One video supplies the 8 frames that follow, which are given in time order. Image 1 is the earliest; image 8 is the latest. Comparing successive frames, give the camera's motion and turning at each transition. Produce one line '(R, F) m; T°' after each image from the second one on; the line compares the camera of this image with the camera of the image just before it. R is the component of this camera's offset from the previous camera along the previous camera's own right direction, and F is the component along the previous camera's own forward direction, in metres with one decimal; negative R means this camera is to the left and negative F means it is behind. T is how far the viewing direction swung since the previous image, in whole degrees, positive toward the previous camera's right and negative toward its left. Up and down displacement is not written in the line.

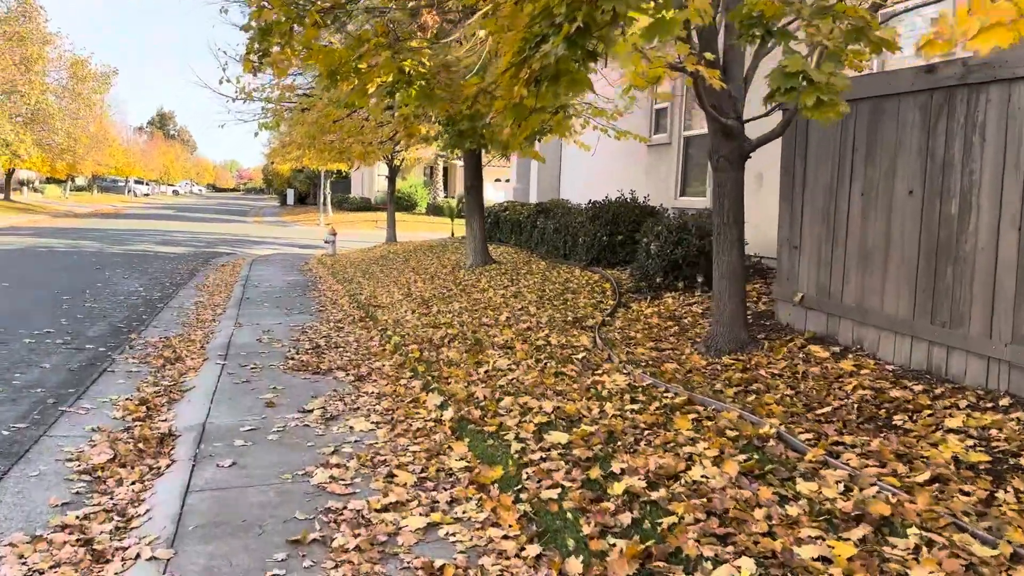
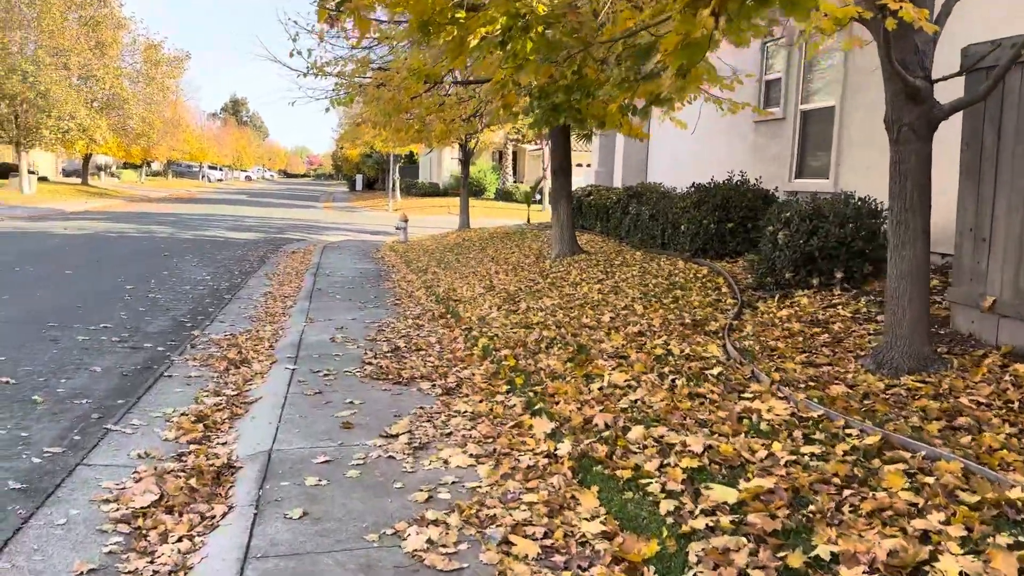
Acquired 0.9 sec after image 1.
(-0.4, +1.1) m; -4°
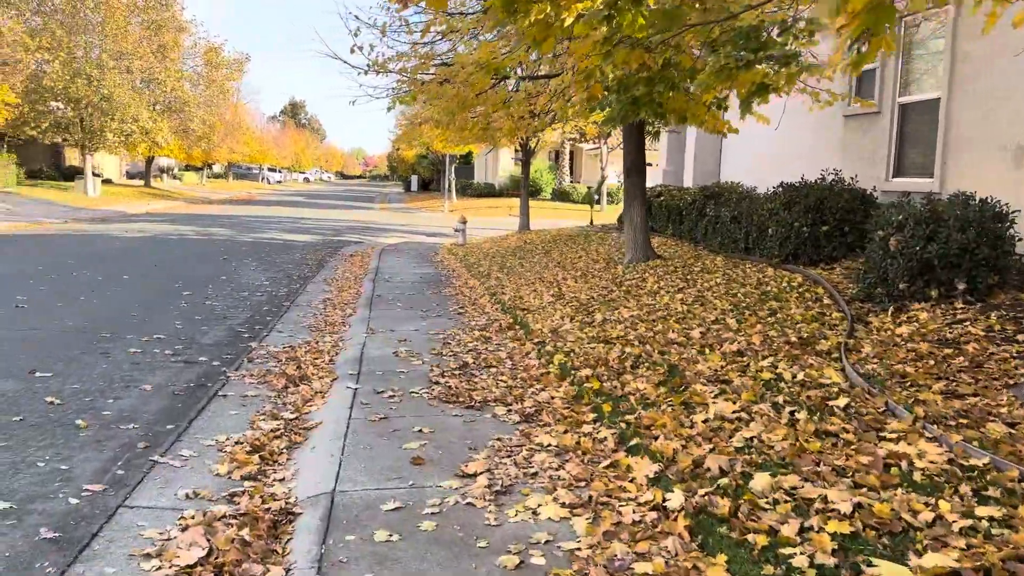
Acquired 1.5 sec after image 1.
(-0.2, +0.6) m; -4°
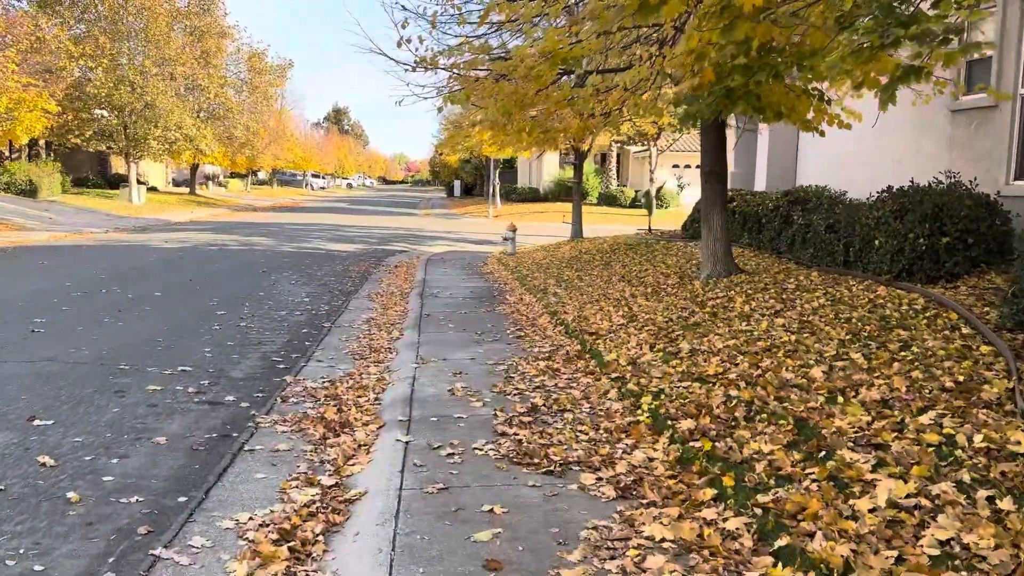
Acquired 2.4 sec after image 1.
(-0.3, +1.0) m; -3°
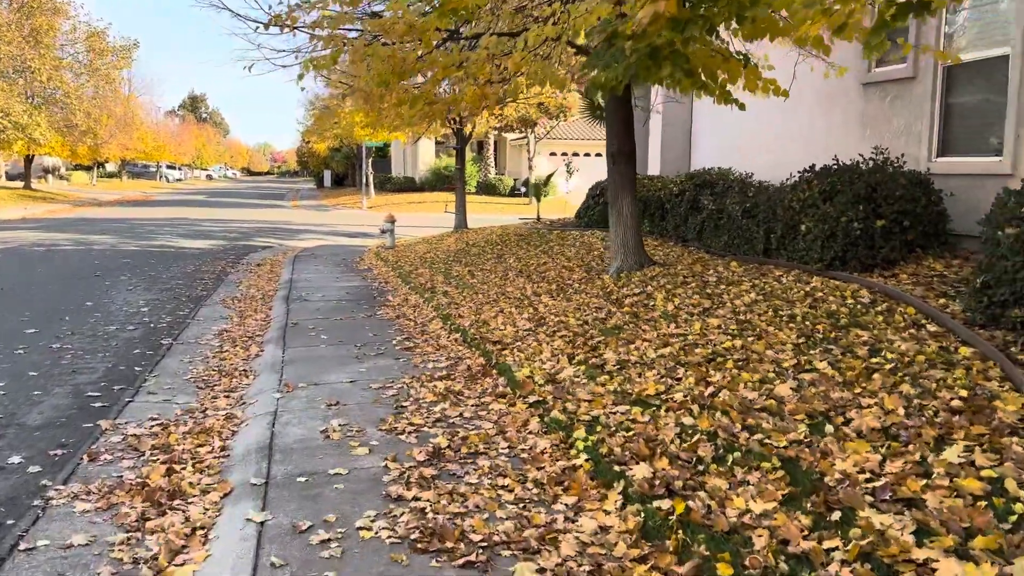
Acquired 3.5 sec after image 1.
(-0.1, +1.3) m; +9°
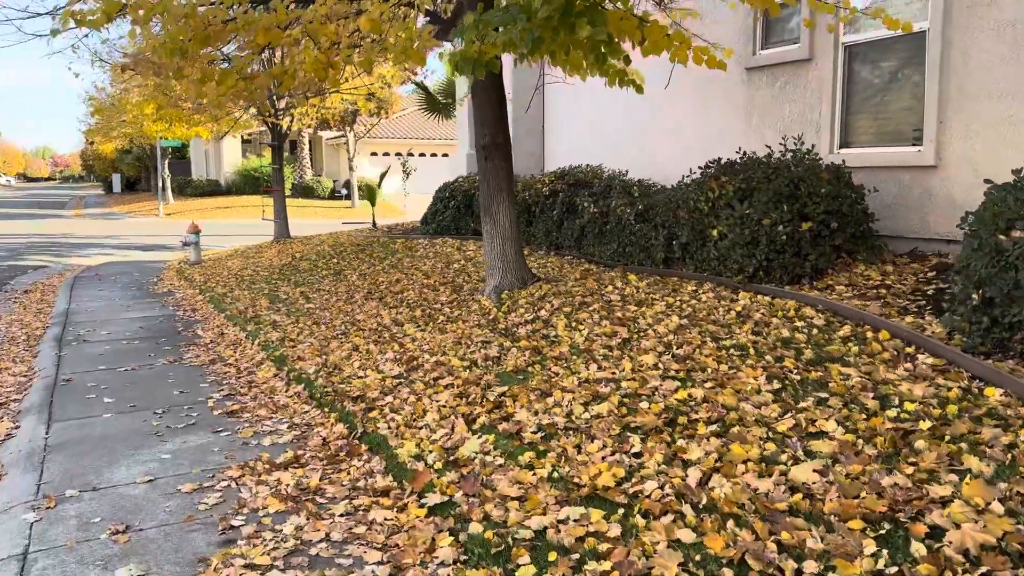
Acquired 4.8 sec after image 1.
(-0.3, +1.6) m; +12°
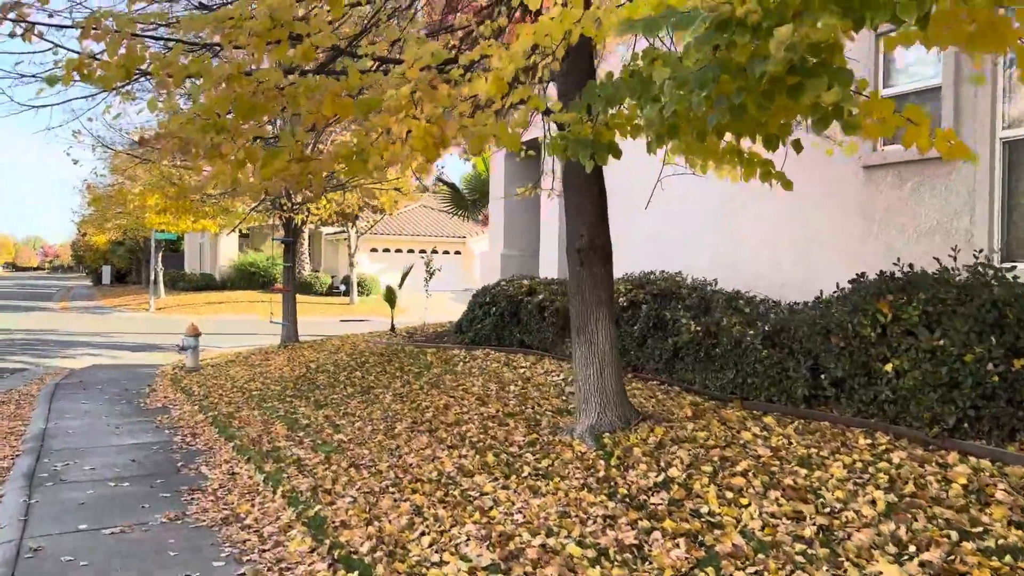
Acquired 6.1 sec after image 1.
(-0.7, +1.4) m; +1°
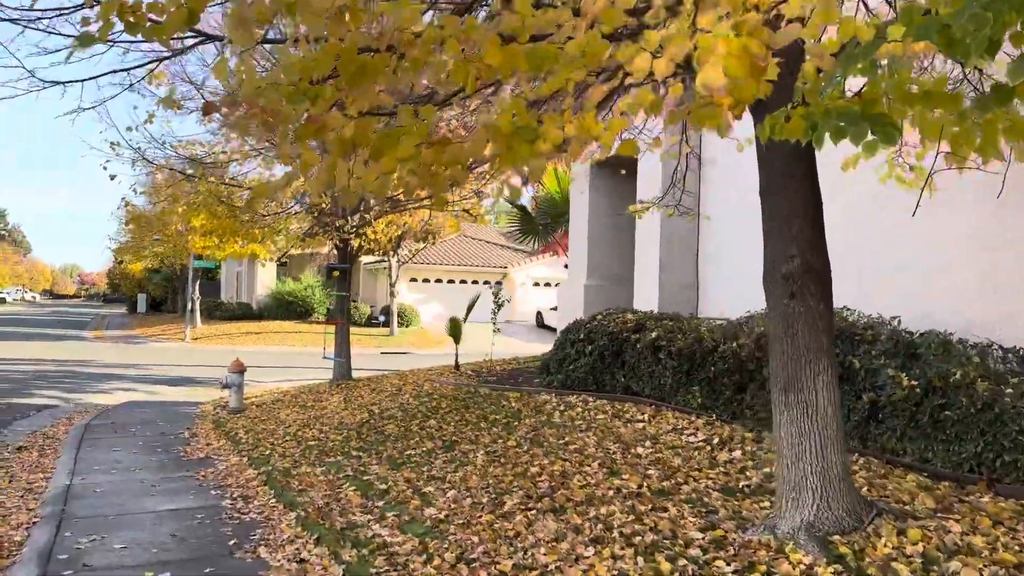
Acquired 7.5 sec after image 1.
(-0.7, +1.4) m; -2°
